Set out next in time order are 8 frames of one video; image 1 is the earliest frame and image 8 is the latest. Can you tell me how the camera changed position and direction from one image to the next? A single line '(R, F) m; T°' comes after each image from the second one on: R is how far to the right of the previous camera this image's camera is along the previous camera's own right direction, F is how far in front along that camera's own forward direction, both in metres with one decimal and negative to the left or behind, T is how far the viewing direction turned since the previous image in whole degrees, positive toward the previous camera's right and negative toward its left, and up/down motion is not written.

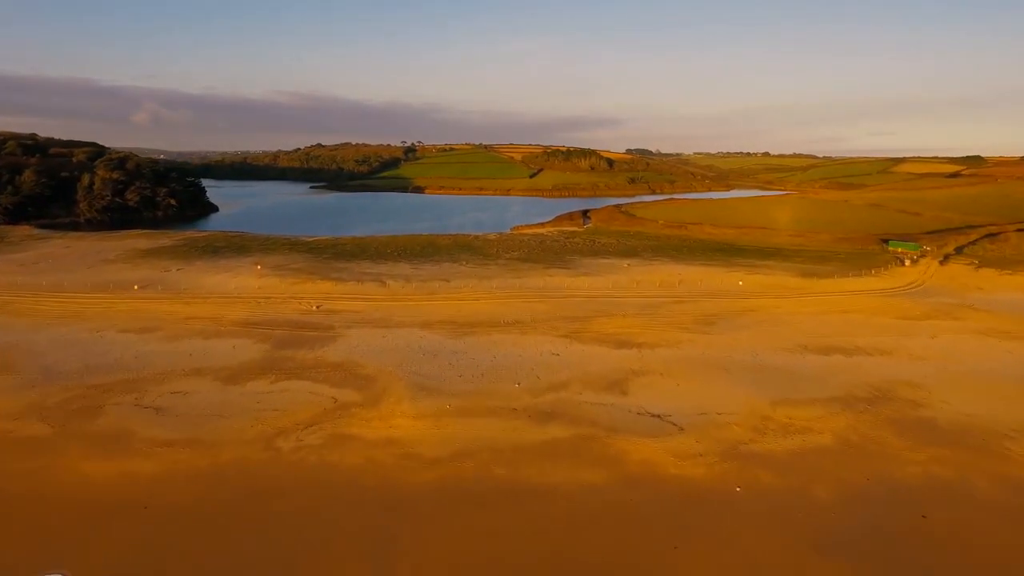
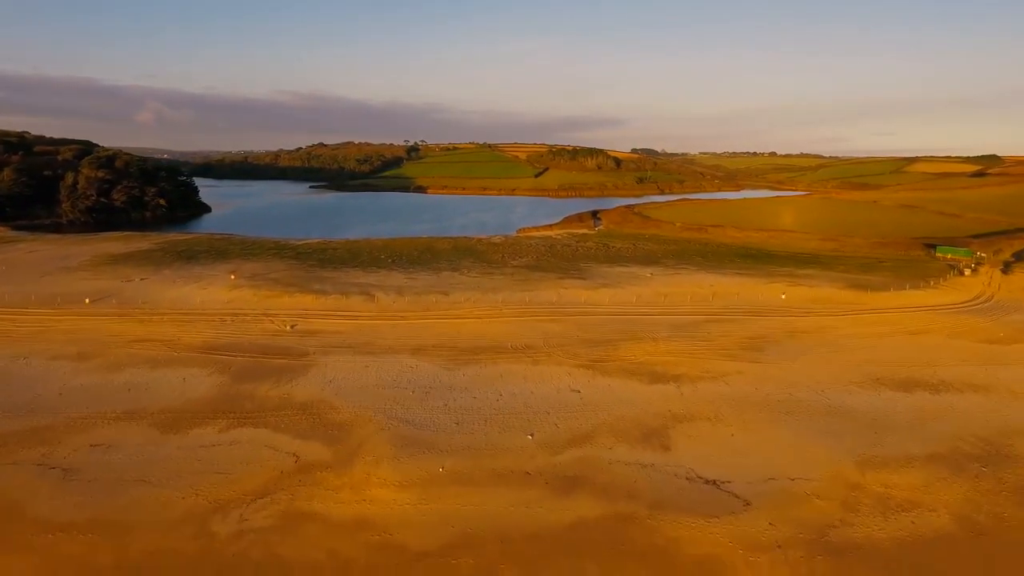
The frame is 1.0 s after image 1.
(-0.1, +2.8) m; 0°
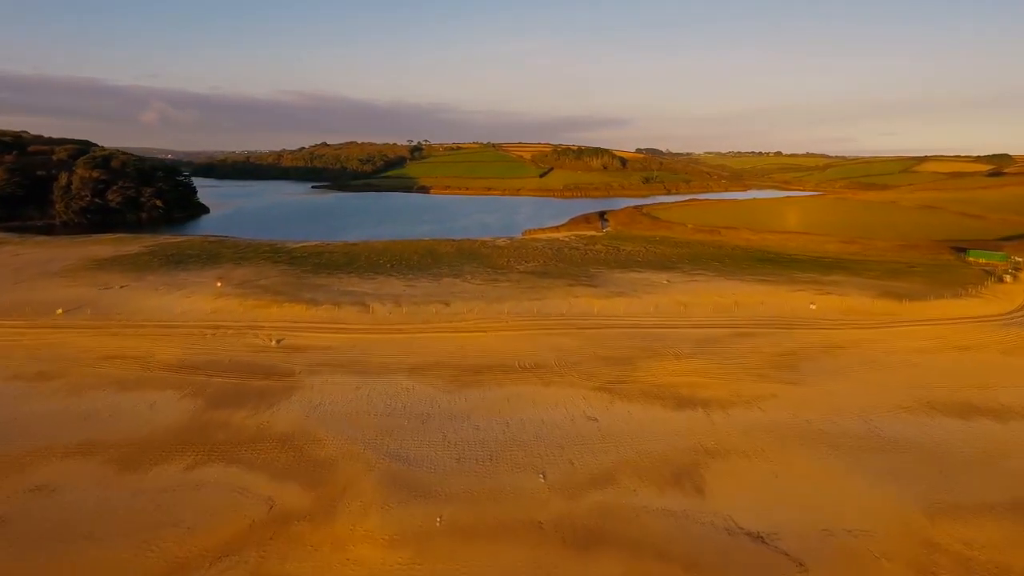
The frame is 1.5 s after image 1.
(-0.1, +1.4) m; 0°
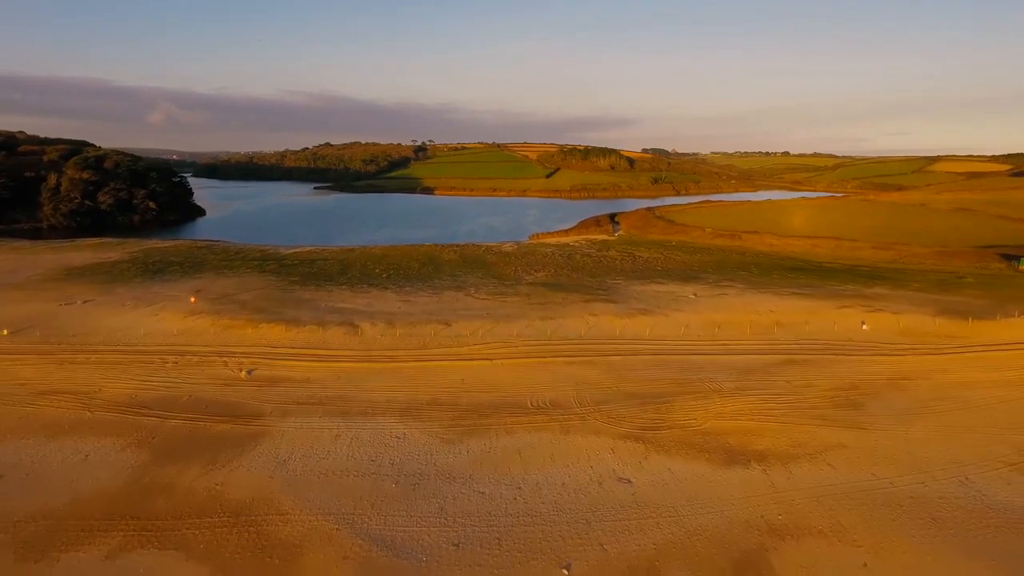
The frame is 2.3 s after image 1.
(-0.1, +2.1) m; 0°
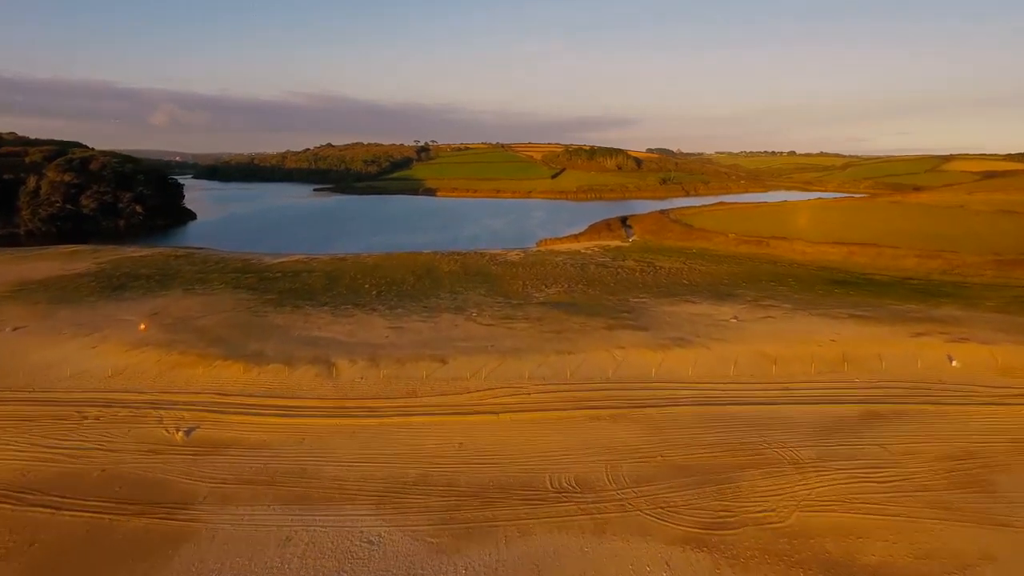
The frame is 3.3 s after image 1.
(-0.1, +2.7) m; 0°
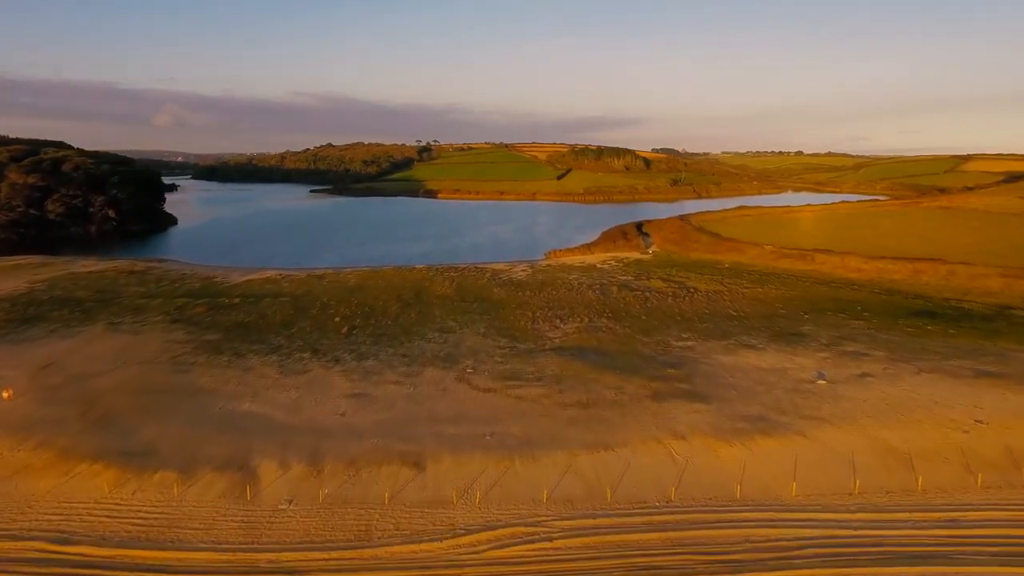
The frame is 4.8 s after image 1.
(-0.1, +4.1) m; 0°
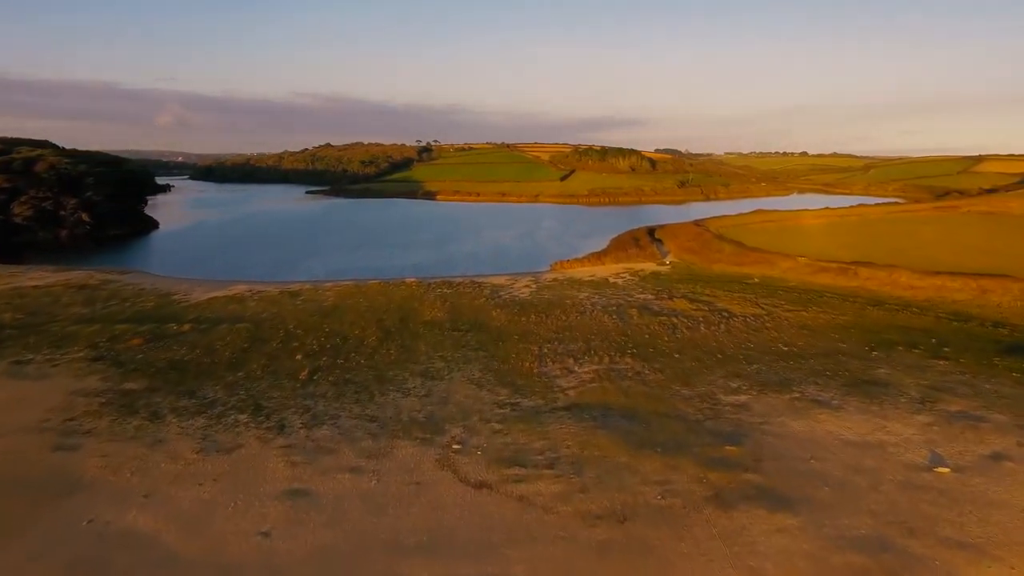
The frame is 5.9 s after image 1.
(0.0, +3.1) m; 0°
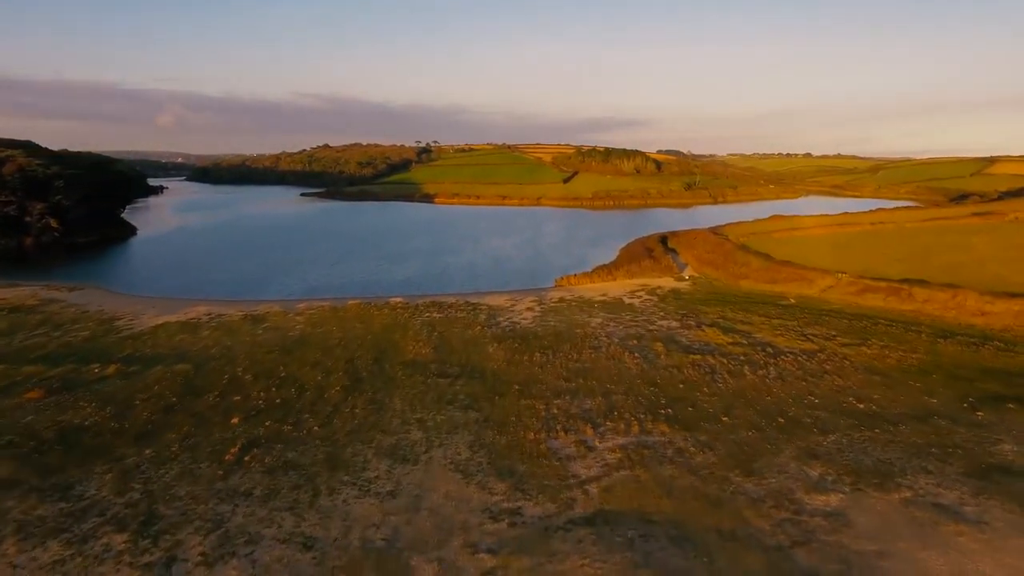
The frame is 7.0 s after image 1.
(0.0, +3.1) m; 0°
